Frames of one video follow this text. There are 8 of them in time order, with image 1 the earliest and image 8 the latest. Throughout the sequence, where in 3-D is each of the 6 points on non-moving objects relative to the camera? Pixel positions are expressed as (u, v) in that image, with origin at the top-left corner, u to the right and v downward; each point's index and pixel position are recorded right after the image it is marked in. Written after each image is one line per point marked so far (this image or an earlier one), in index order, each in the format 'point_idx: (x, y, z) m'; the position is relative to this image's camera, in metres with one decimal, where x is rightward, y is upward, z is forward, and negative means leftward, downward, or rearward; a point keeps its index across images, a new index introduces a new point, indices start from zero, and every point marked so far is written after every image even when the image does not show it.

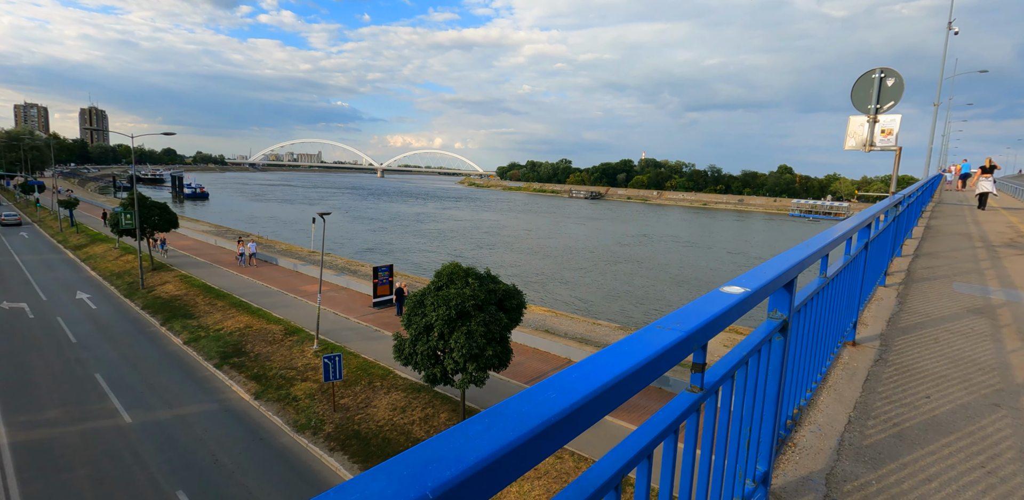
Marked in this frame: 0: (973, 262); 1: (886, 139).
0: (+8.0, -0.2, +8.5) m
1: (+5.8, +1.6, +7.6) m
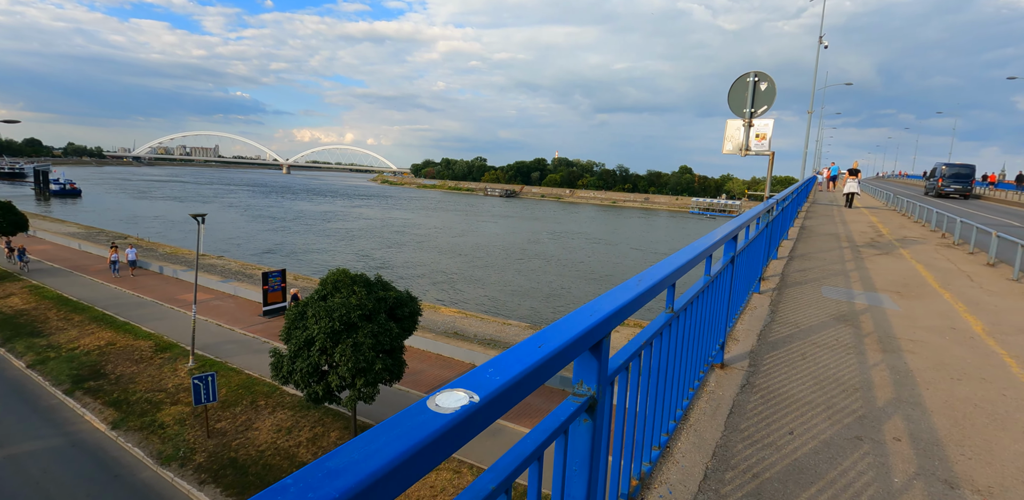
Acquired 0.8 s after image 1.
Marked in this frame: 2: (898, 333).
0: (+5.8, -0.2, +8.7) m
1: (+3.8, +1.6, +7.5) m
2: (+4.2, -0.9, +5.3) m
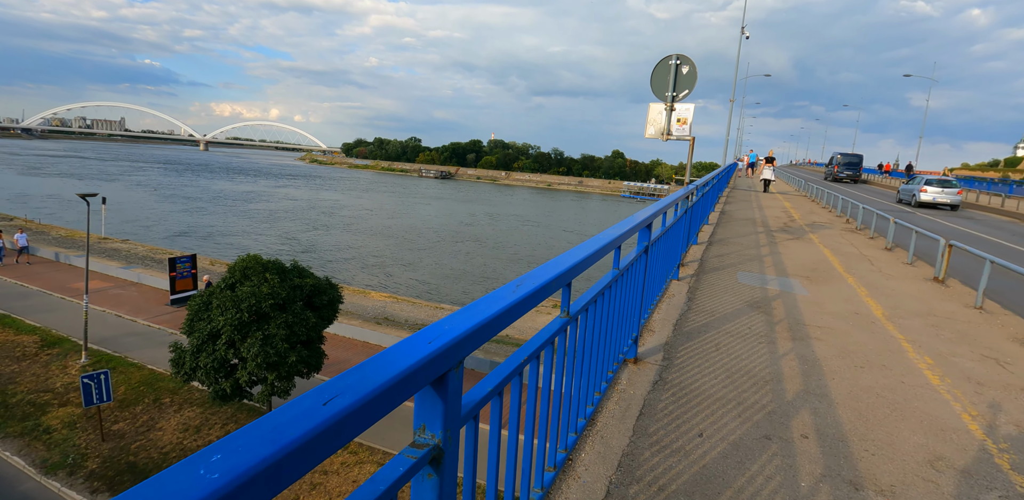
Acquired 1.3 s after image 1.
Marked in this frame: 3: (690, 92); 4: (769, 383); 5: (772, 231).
0: (+4.4, 0.0, +8.9) m
1: (+2.5, +1.8, +7.3) m
2: (+3.2, -0.8, +5.3) m
3: (+2.6, +2.3, +7.3) m
4: (+2.1, -1.1, +4.0) m
5: (+5.8, +0.4, +11.0) m
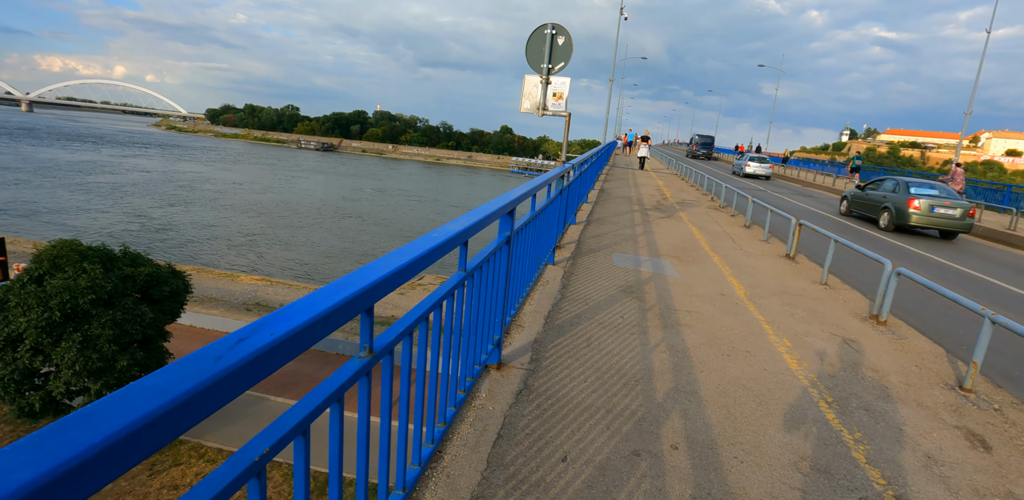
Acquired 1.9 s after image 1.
0: (+2.1, +0.4, +8.9) m
1: (+0.6, +2.1, +6.9) m
2: (+1.7, -0.6, +5.2) m
3: (+0.7, +2.6, +6.8) m
4: (+0.9, -1.0, +3.6) m
5: (+3.1, +0.9, +11.2) m
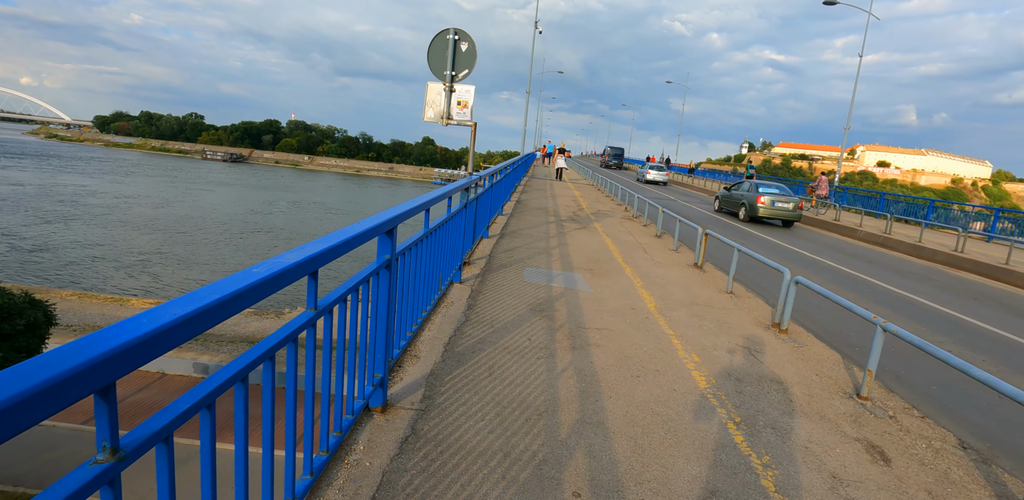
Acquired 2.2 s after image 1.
0: (+0.6, +0.2, +8.7) m
1: (-0.7, +1.8, +6.5) m
2: (+0.8, -0.7, +4.9) m
3: (-0.6, +2.3, +6.4) m
4: (+0.2, -1.1, +3.3) m
5: (+1.1, +0.7, +11.2) m
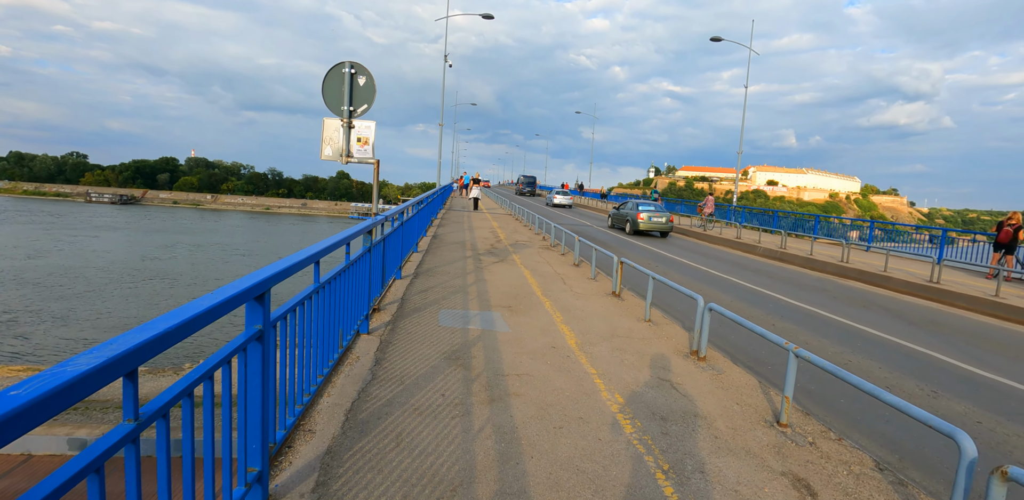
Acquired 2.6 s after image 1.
0: (-0.9, -0.4, +8.3) m
1: (-1.8, +1.3, +6.1) m
2: (0.0, -1.1, +4.6) m
3: (-1.8, +1.8, +6.1) m
4: (-0.3, -1.4, +2.9) m
5: (-0.7, -0.1, +10.9) m
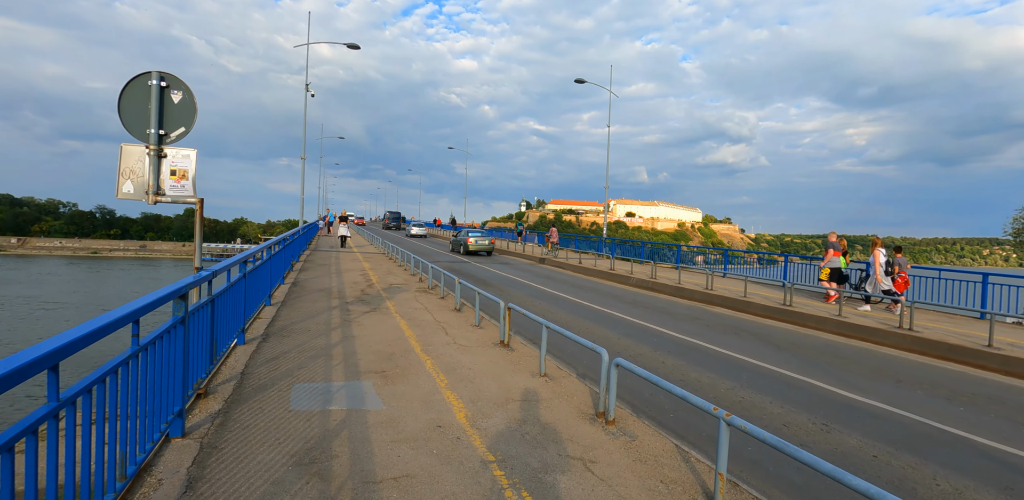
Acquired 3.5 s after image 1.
0: (-2.7, -1.2, +7.0) m
1: (-3.1, +0.6, +4.7) m
2: (-0.9, -1.6, +3.5) m
3: (-3.1, +1.2, +4.7) m
4: (-0.8, -1.7, +1.8) m
5: (-3.1, -1.0, +9.5) m
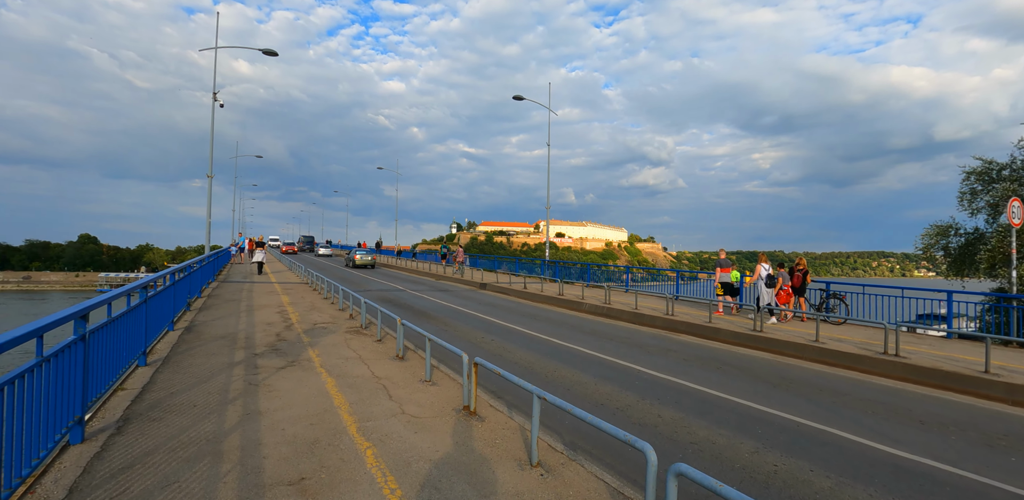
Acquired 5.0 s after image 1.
0: (-3.0, -1.6, +4.9) m
1: (-3.2, +0.3, +2.6) m
2: (-0.8, -1.8, +1.7) m
3: (-3.1, +0.8, +2.7) m
4: (-0.4, -1.9, 0.0) m
5: (-3.8, -1.6, +7.4) m
